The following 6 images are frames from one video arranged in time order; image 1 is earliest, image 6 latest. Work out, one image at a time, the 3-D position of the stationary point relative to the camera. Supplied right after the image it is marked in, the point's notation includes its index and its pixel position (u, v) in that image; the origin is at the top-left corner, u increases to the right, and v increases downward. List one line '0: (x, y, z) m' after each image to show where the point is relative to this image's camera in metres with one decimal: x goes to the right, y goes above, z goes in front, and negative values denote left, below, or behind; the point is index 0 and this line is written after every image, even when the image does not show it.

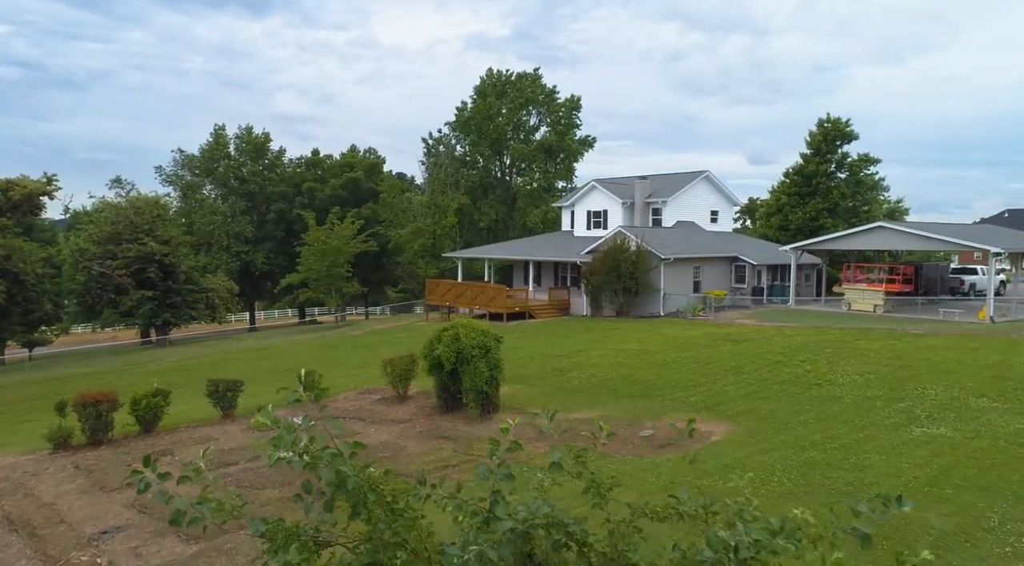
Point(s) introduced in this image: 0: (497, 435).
0: (-0.3, -2.6, +13.1) m
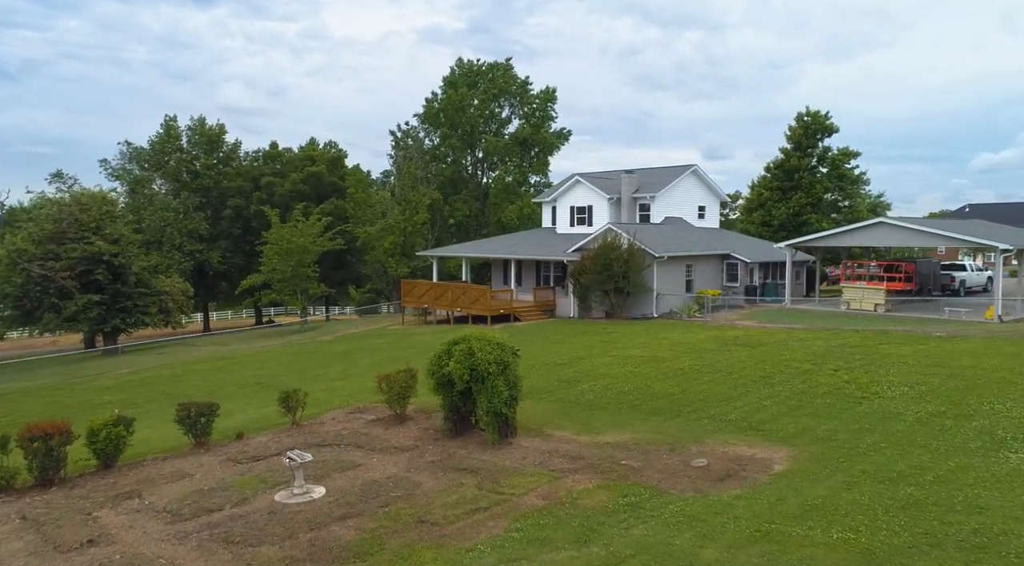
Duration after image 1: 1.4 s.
0: (+0.2, -2.8, +11.4) m
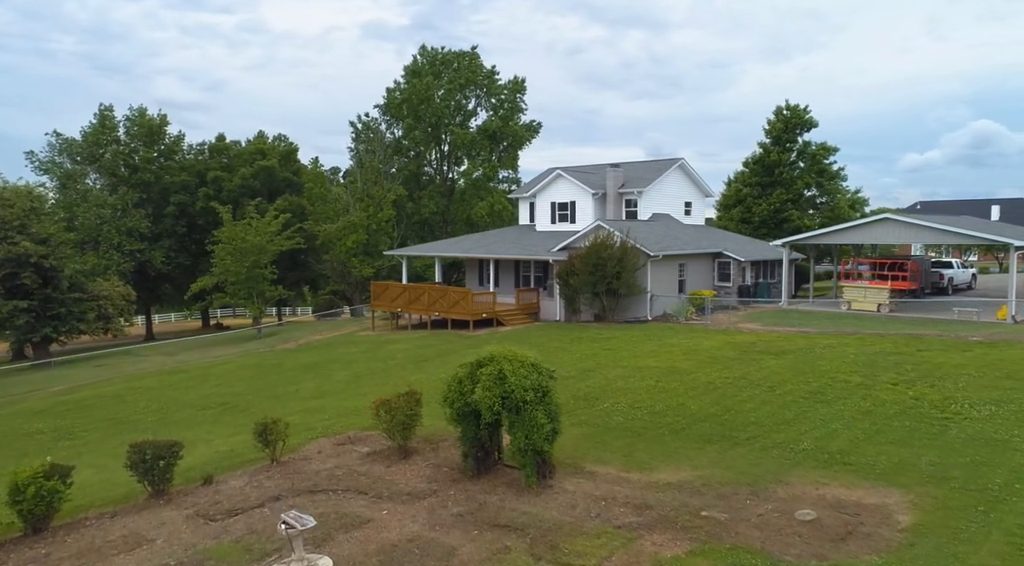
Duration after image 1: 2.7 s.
0: (+0.8, -2.9, +9.2) m
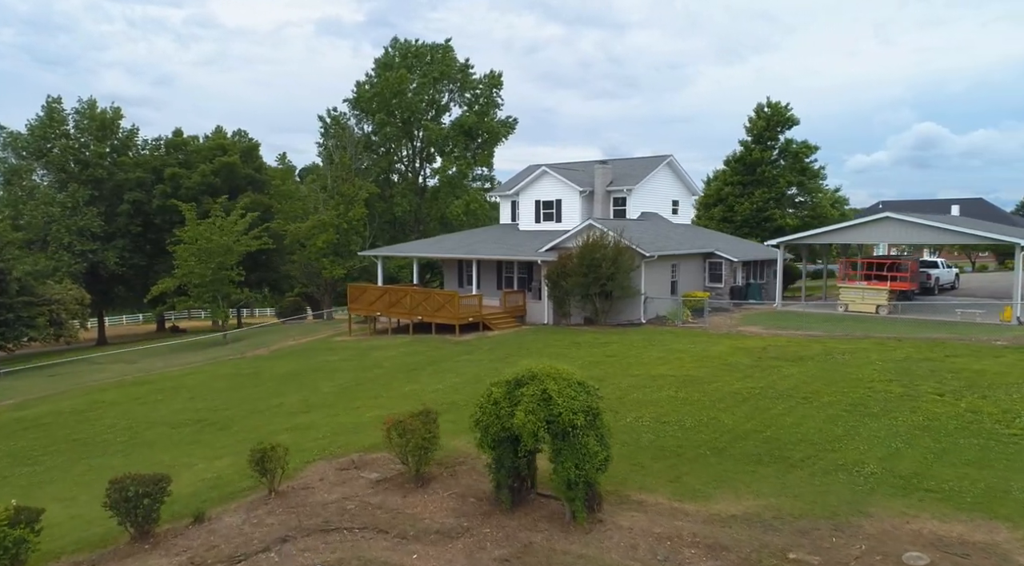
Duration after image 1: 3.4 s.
0: (+1.4, -3.0, +8.0) m
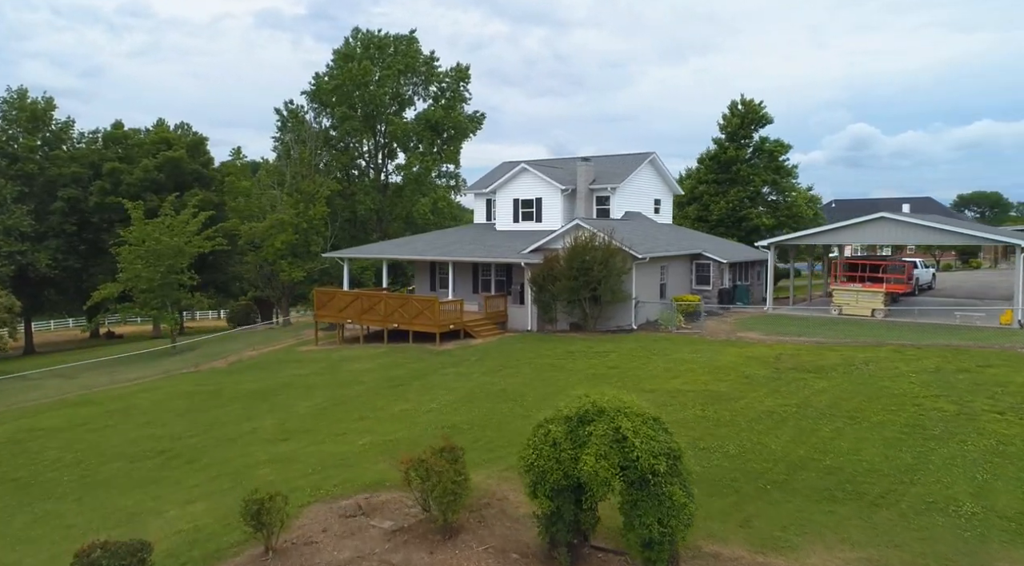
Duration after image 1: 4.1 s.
0: (+2.1, -3.1, +6.5) m
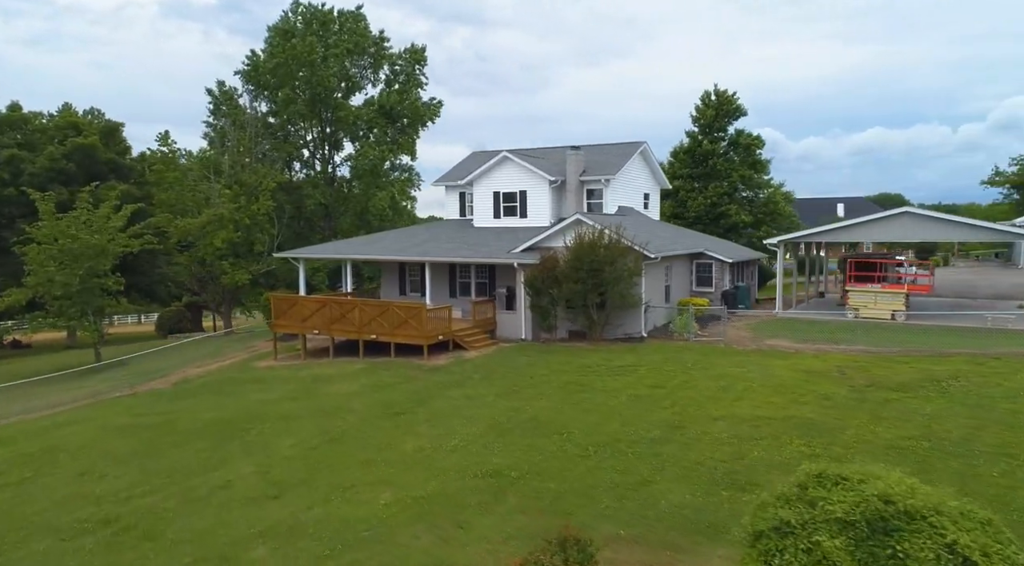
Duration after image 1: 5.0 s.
0: (+3.9, -3.2, +3.9) m
